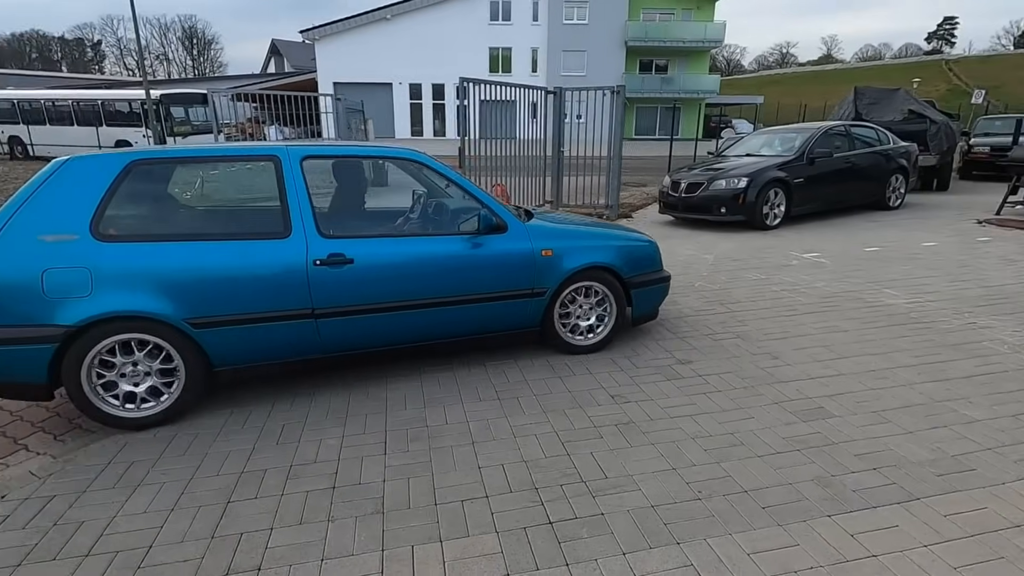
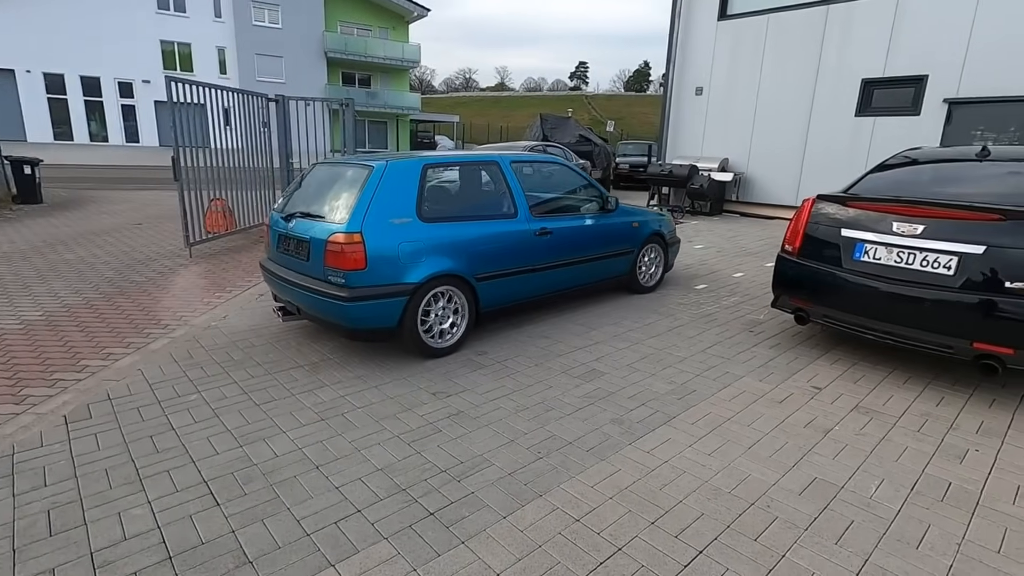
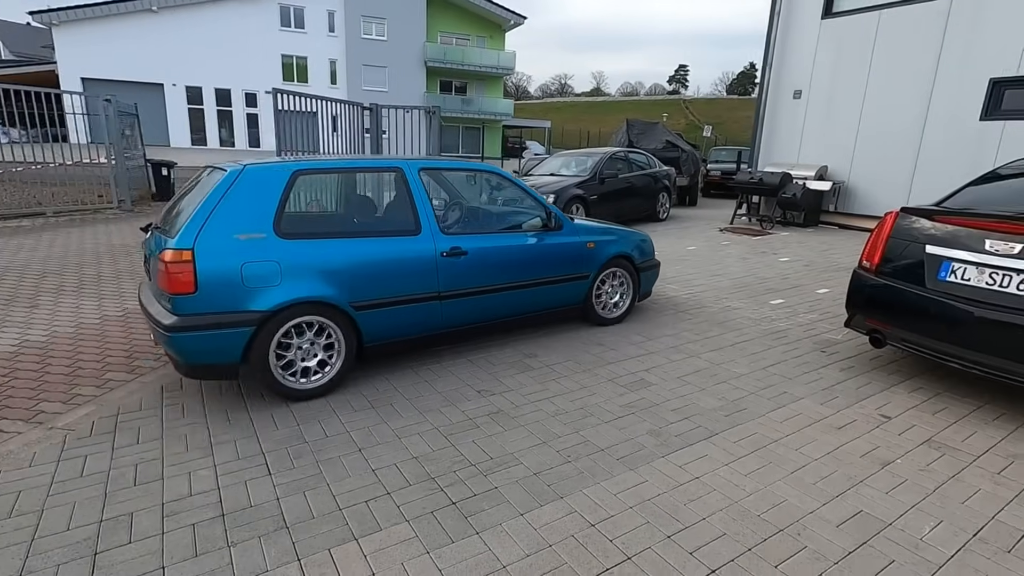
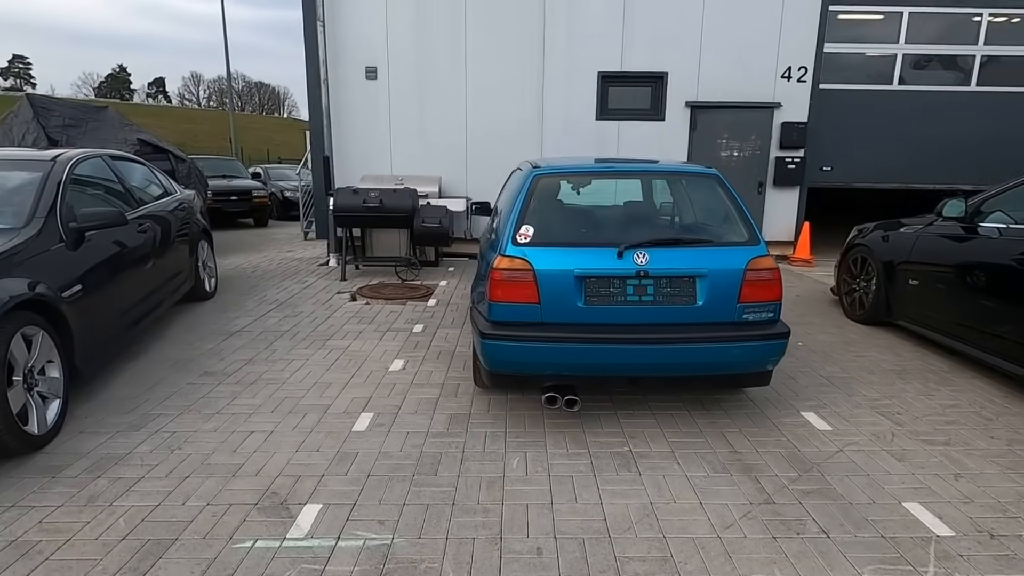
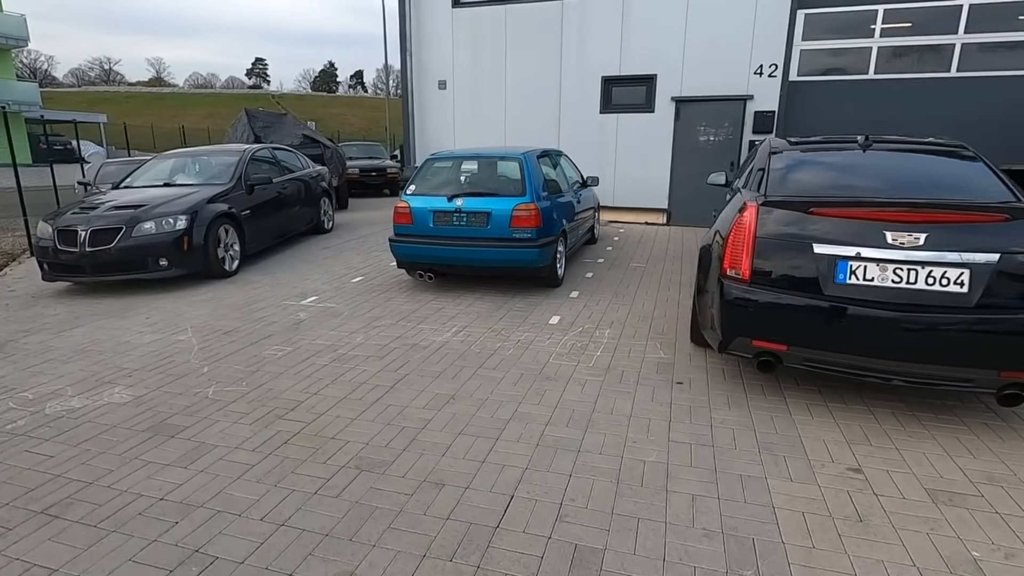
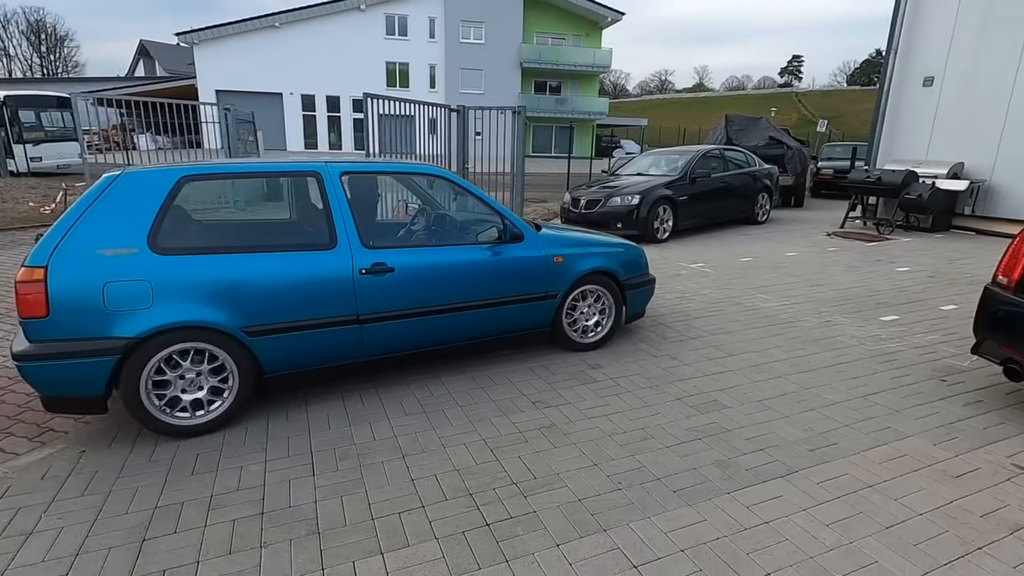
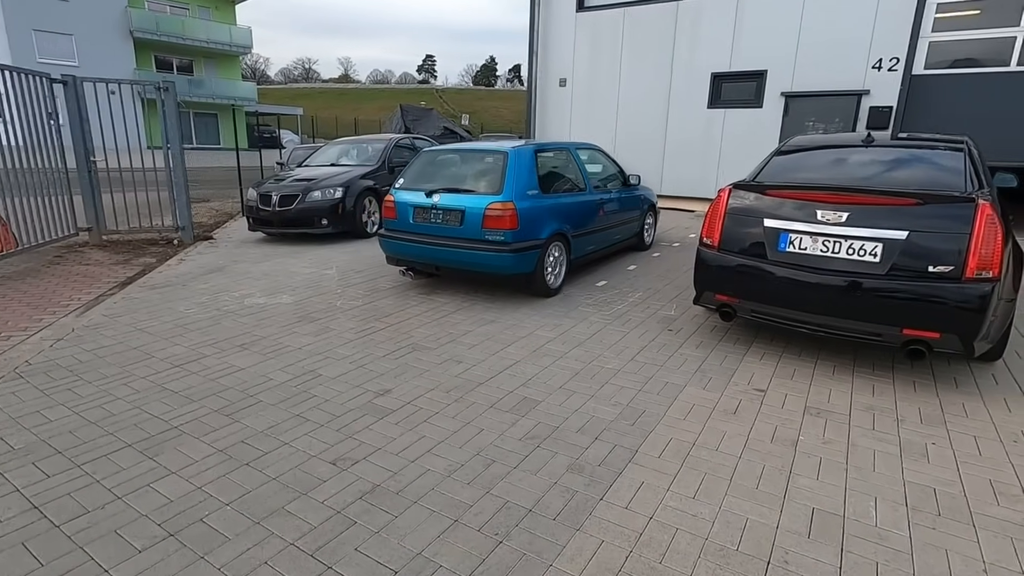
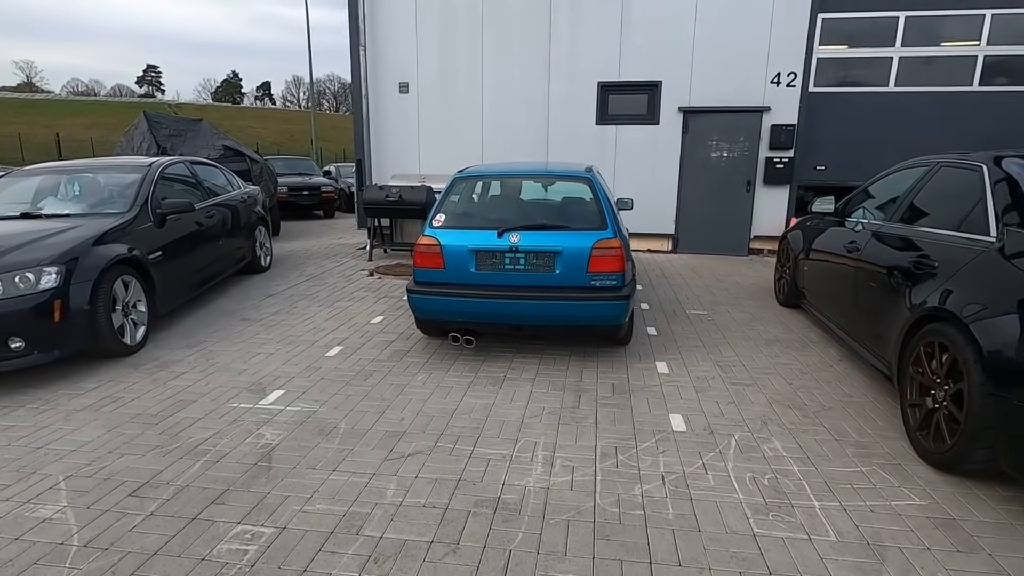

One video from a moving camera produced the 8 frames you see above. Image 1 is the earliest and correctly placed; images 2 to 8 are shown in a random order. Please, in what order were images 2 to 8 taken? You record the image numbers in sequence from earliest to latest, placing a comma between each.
6, 3, 2, 7, 5, 8, 4
